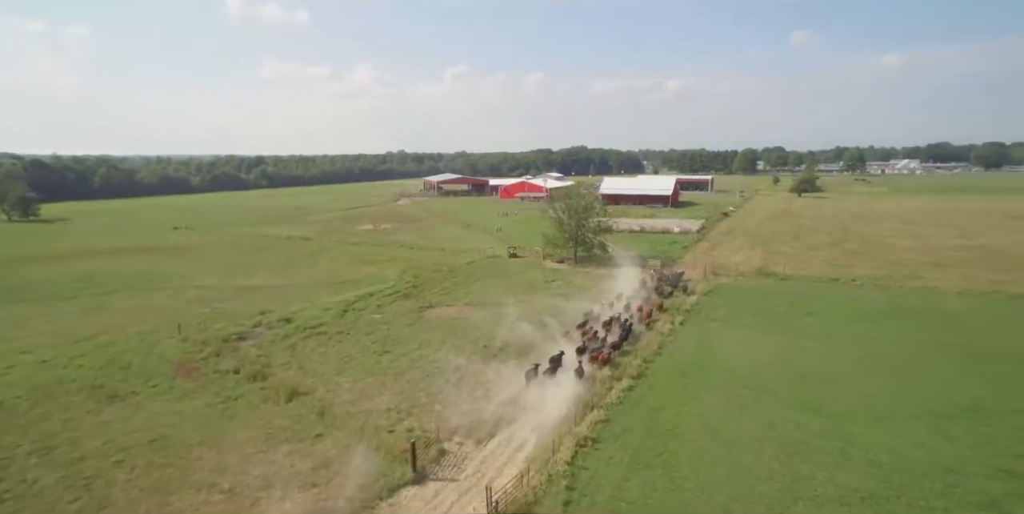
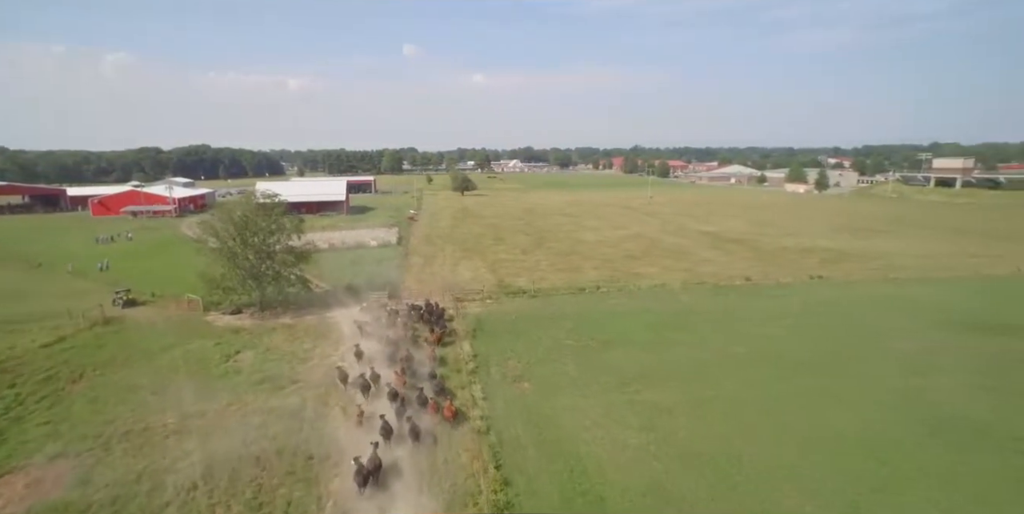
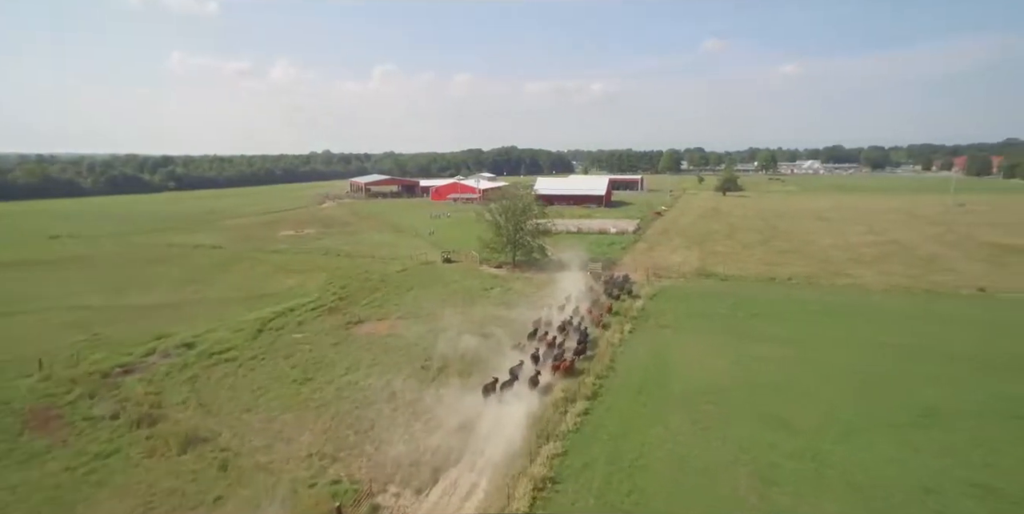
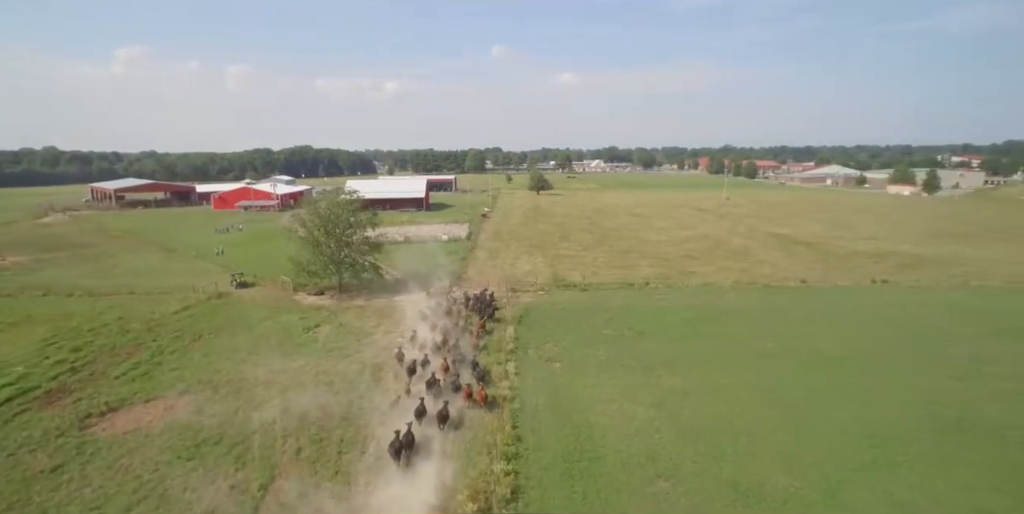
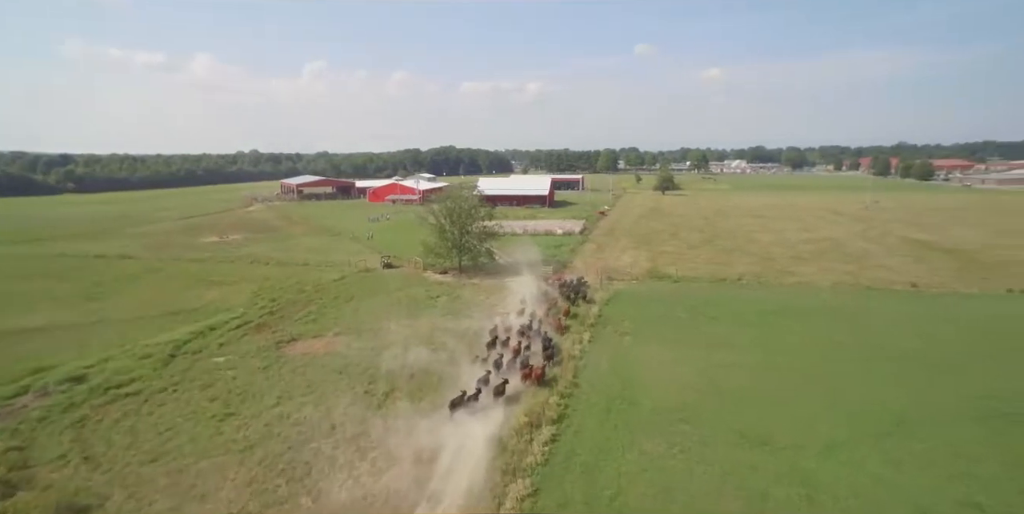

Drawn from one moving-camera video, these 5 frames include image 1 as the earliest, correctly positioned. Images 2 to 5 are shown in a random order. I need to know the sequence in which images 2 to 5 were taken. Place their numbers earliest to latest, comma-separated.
3, 5, 4, 2
